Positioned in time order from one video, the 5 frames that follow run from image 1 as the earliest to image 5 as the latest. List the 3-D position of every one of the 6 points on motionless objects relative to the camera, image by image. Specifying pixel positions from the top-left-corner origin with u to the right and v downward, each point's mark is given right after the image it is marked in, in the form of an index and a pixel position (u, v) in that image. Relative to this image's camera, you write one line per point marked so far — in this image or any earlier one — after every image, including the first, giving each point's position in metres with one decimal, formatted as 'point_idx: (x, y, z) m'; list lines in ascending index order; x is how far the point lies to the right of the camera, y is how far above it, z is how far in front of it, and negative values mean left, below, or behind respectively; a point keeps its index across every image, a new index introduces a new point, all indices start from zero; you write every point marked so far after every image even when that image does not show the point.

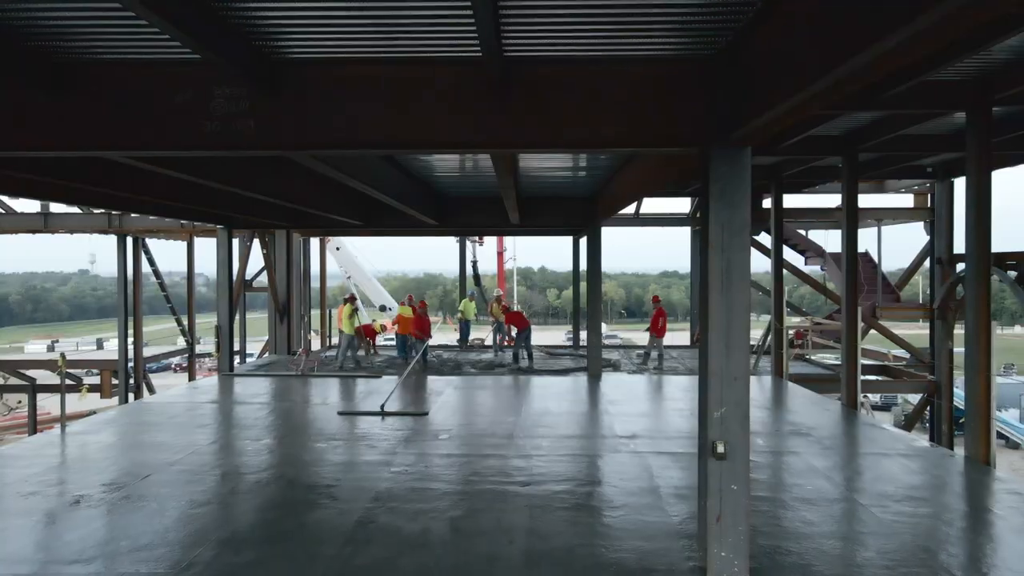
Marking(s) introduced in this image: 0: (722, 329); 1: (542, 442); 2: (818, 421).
0: (+1.6, -0.3, +5.2) m
1: (+0.4, -2.1, +9.3) m
2: (+5.1, -2.2, +11.2) m
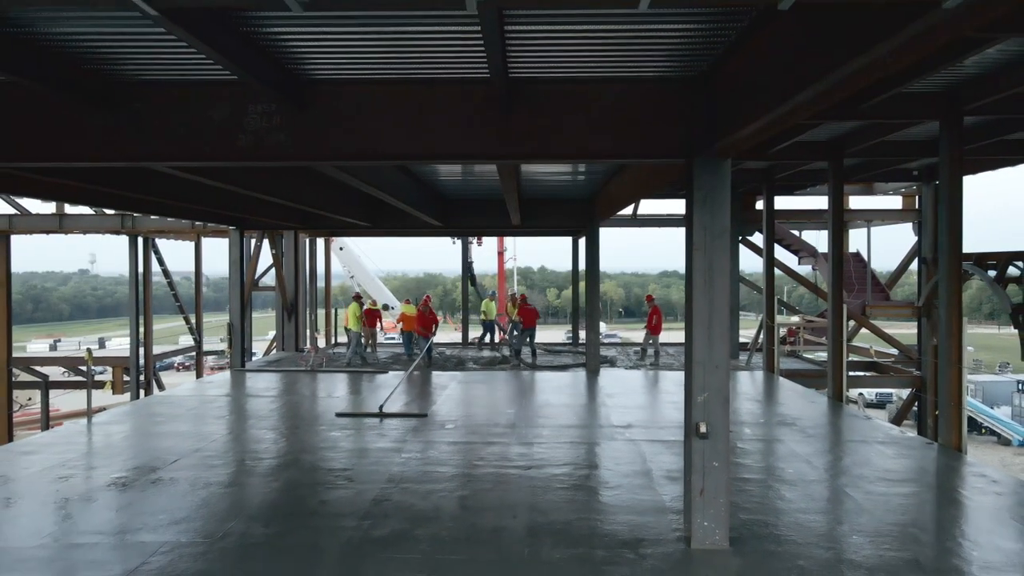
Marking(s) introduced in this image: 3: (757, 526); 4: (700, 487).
0: (+1.7, -0.3, +5.8) m
1: (+0.5, -2.1, +9.9) m
2: (+5.2, -2.2, +11.8) m
3: (+2.4, -2.3, +6.5) m
4: (+1.6, -1.7, +5.8) m
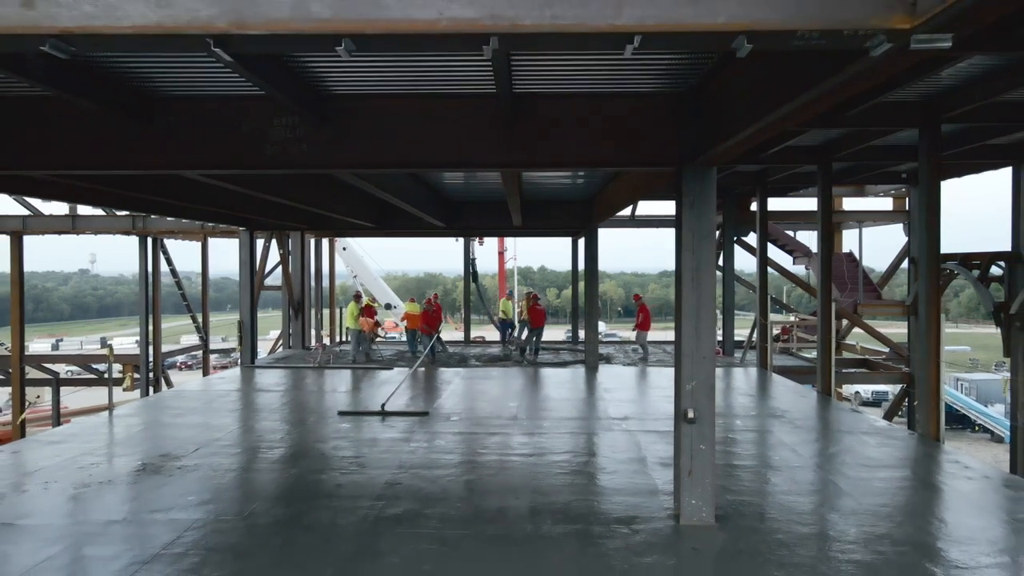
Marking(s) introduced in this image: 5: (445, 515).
0: (+1.7, -0.3, +6.3) m
1: (+0.5, -2.1, +10.4) m
2: (+5.2, -2.2, +12.3) m
3: (+2.4, -2.3, +7.0) m
4: (+1.7, -1.7, +6.3) m
5: (-0.6, -2.2, +6.5) m
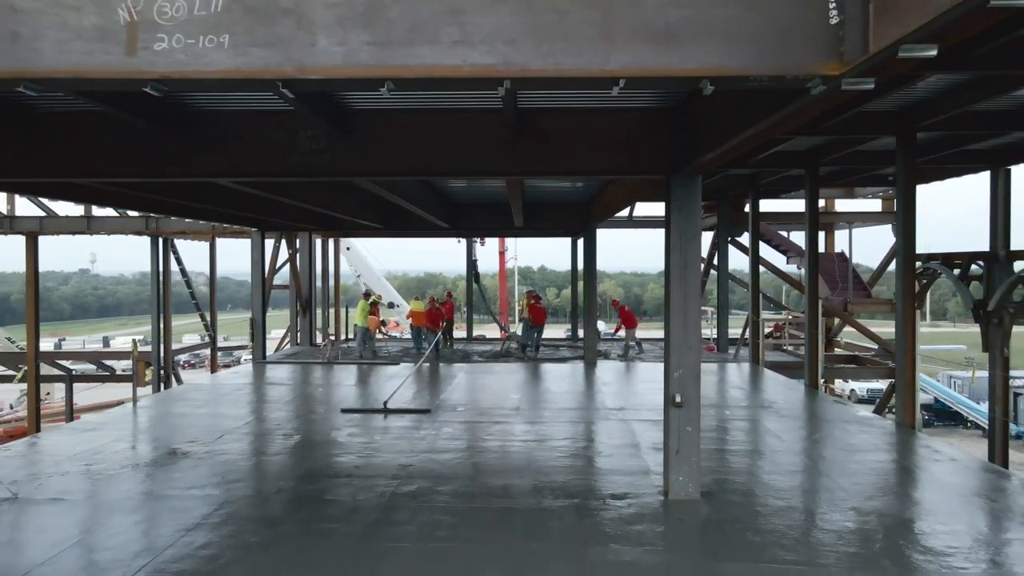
0: (+1.7, -0.2, +6.9) m
1: (+0.6, -2.1, +11.0) m
2: (+5.2, -2.1, +12.9) m
3: (+2.4, -2.2, +7.6) m
4: (+1.7, -1.7, +6.9) m
5: (-0.6, -2.2, +7.1) m
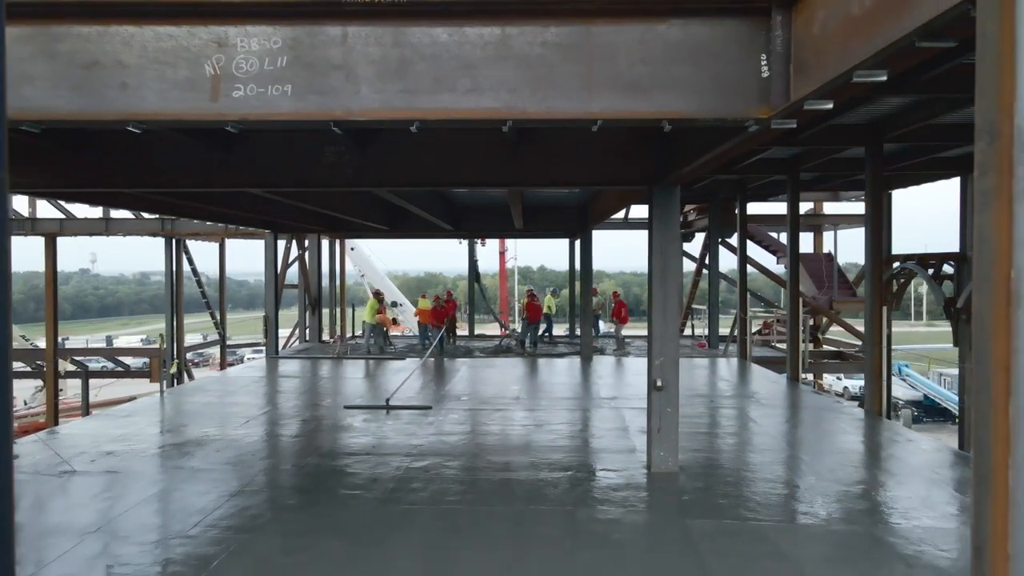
0: (+1.7, -0.2, +7.8) m
1: (+0.6, -2.0, +11.9) m
2: (+5.2, -2.1, +13.8) m
3: (+2.4, -2.2, +8.5) m
4: (+1.7, -1.6, +7.8) m
5: (-0.6, -2.1, +8.0) m
